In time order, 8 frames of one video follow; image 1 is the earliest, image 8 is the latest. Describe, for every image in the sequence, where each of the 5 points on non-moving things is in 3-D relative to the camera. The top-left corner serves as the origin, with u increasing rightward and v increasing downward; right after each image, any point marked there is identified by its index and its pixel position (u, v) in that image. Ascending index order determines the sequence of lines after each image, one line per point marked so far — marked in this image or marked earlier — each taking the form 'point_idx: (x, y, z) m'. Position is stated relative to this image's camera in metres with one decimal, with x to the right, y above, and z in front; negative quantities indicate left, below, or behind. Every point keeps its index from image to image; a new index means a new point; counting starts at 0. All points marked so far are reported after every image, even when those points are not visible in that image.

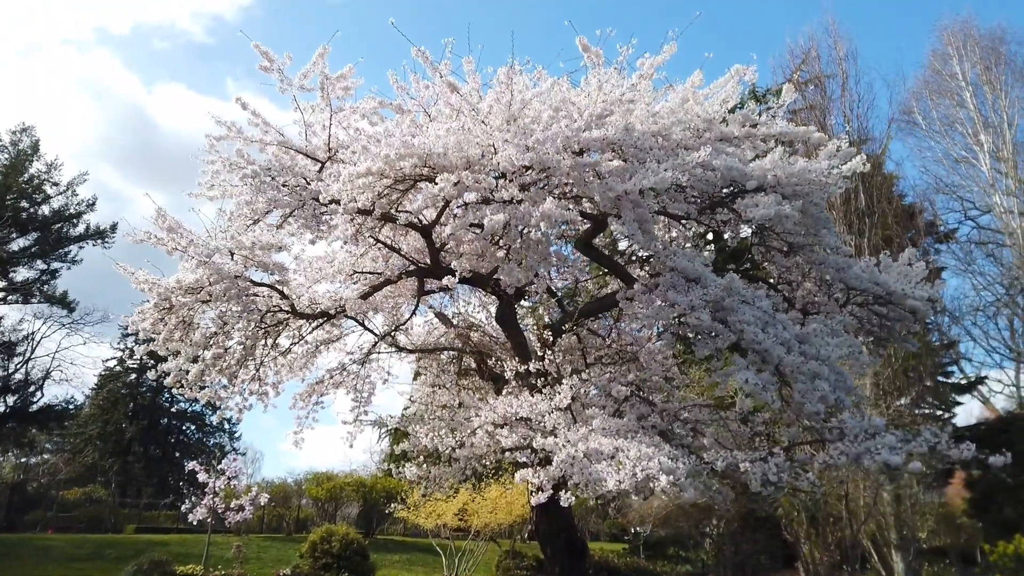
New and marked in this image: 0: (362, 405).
0: (-1.9, -1.5, +9.8) m
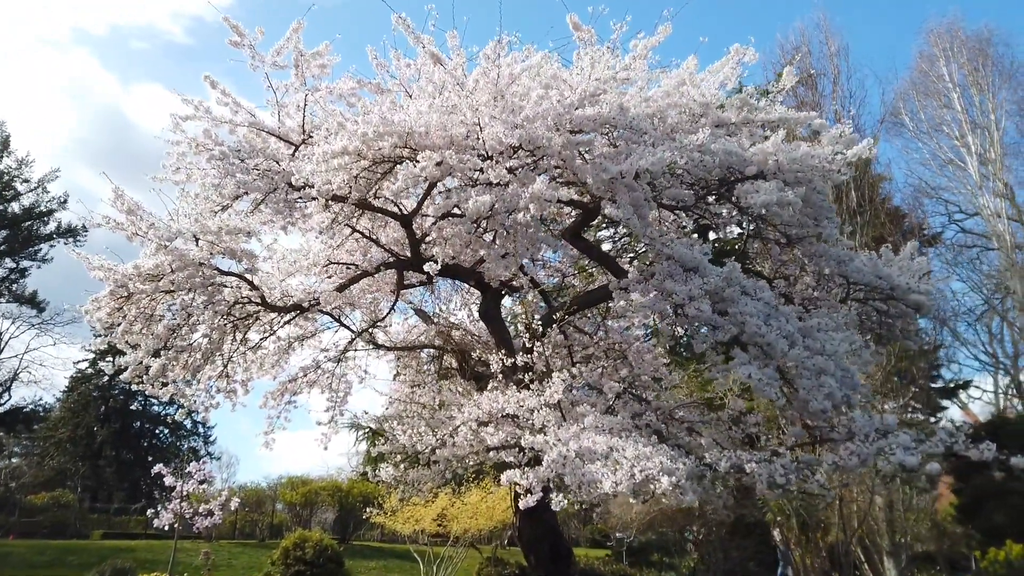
0: (-2.1, -1.4, +9.3) m
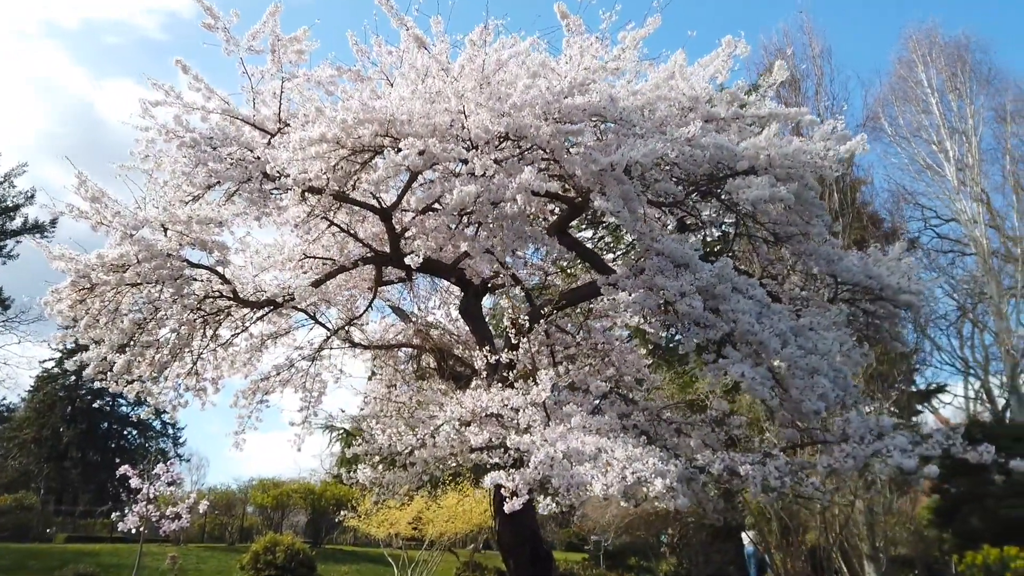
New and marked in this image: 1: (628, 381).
0: (-2.3, -1.4, +9.0) m
1: (+1.0, -0.8, +6.6) m
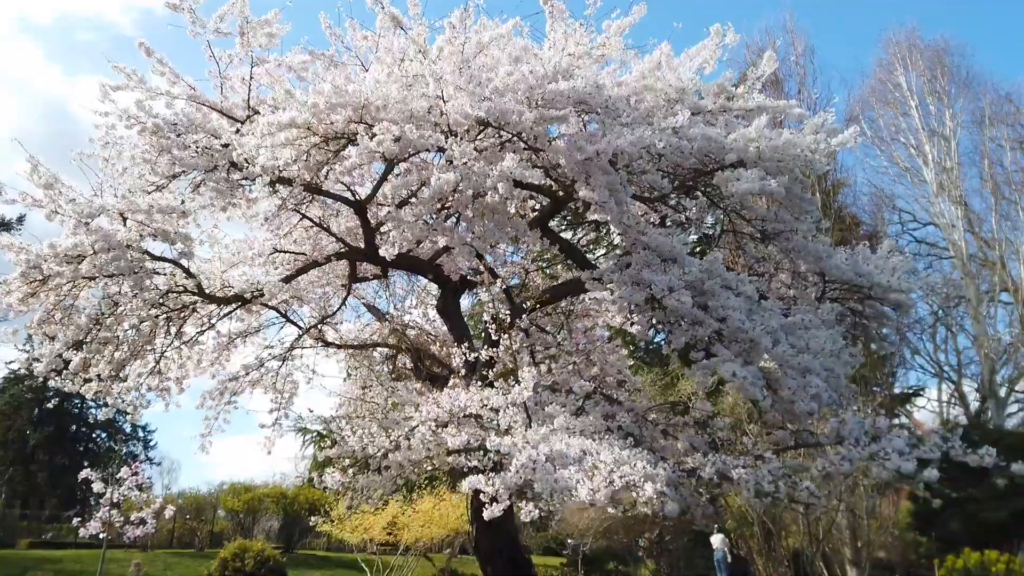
0: (-2.6, -1.3, +8.7) m
1: (+0.8, -0.8, +6.3) m
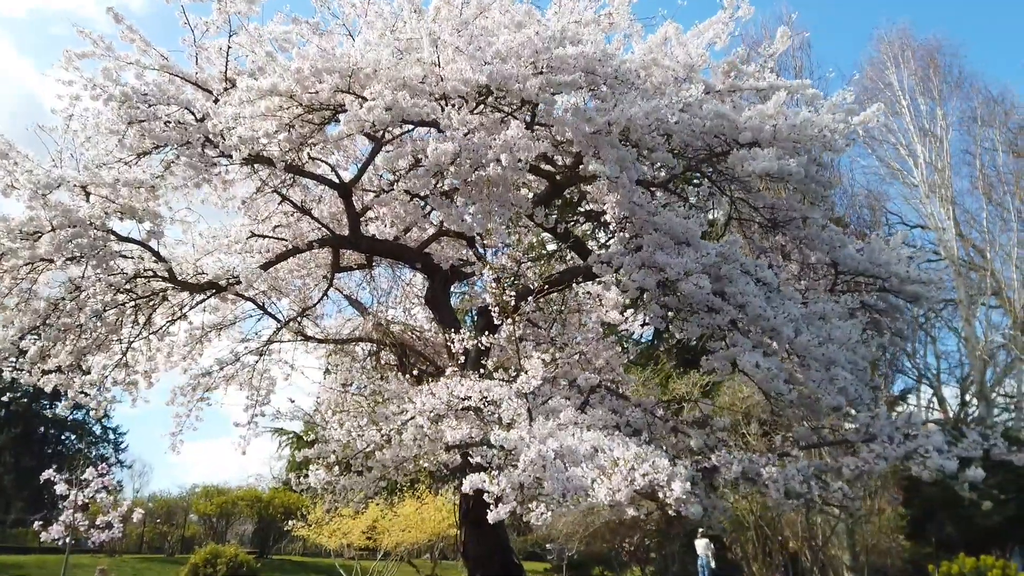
0: (-2.6, -1.2, +8.1) m
1: (+0.8, -0.7, +5.9) m
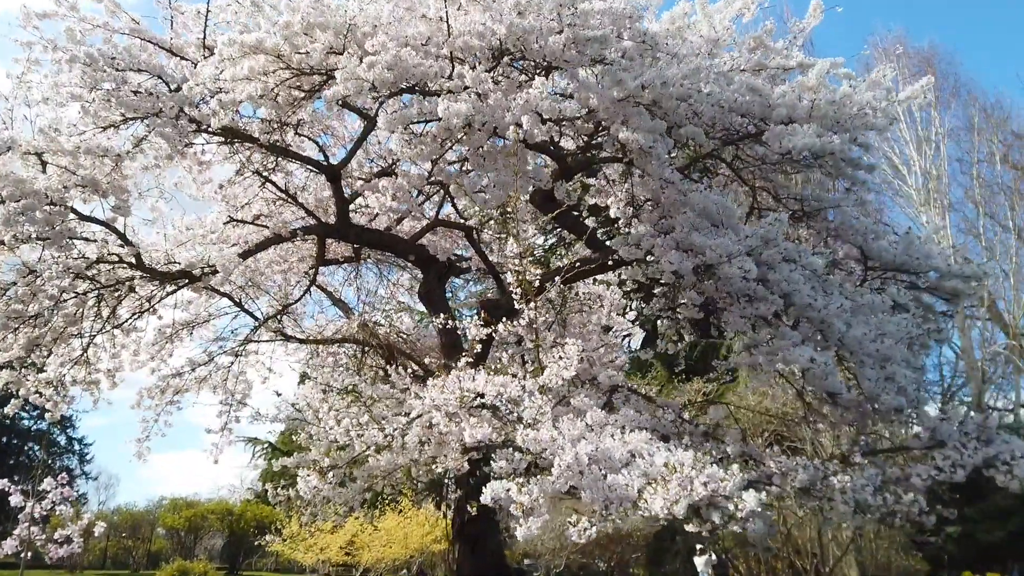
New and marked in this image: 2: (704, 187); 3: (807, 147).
0: (-2.7, -1.1, +7.5) m
1: (+0.8, -0.6, +5.3) m
2: (+1.2, +0.6, +4.7) m
3: (+1.9, +0.9, +5.0) m
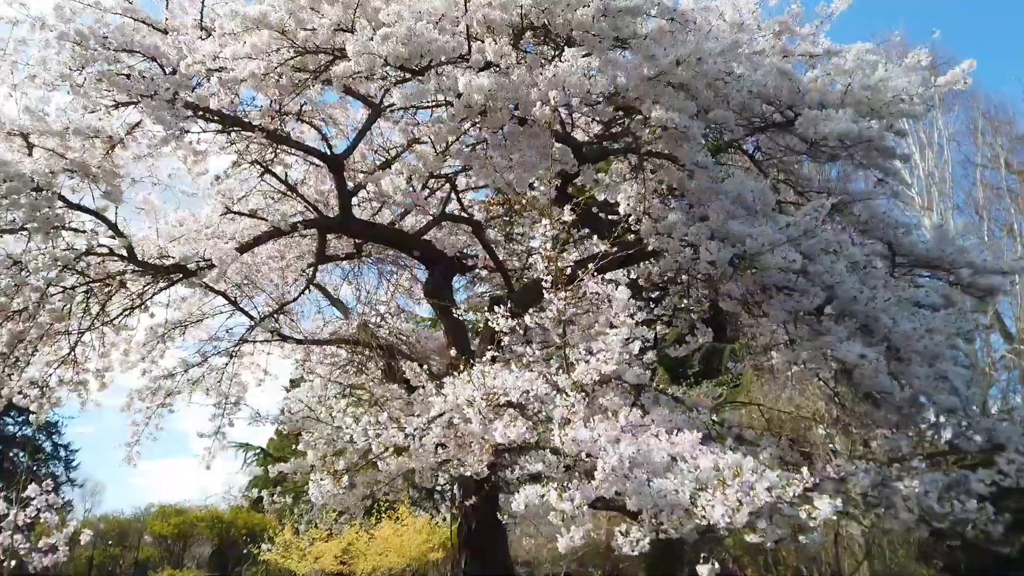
0: (-2.6, -1.1, +7.1) m
1: (+1.0, -0.5, +5.0) m
2: (+1.3, +0.6, +4.4) m
3: (+2.0, +0.9, +4.8) m
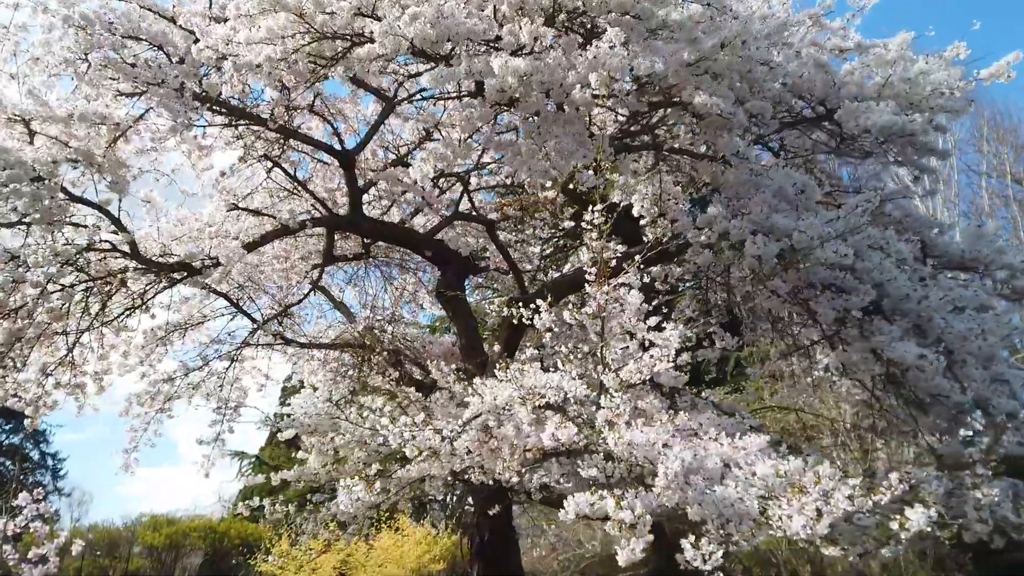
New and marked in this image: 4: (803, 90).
0: (-2.5, -1.1, +6.8) m
1: (+1.1, -0.5, +4.8) m
2: (+1.4, +0.7, +4.2) m
3: (+2.2, +0.9, +4.6) m
4: (+1.9, +1.3, +4.9) m
